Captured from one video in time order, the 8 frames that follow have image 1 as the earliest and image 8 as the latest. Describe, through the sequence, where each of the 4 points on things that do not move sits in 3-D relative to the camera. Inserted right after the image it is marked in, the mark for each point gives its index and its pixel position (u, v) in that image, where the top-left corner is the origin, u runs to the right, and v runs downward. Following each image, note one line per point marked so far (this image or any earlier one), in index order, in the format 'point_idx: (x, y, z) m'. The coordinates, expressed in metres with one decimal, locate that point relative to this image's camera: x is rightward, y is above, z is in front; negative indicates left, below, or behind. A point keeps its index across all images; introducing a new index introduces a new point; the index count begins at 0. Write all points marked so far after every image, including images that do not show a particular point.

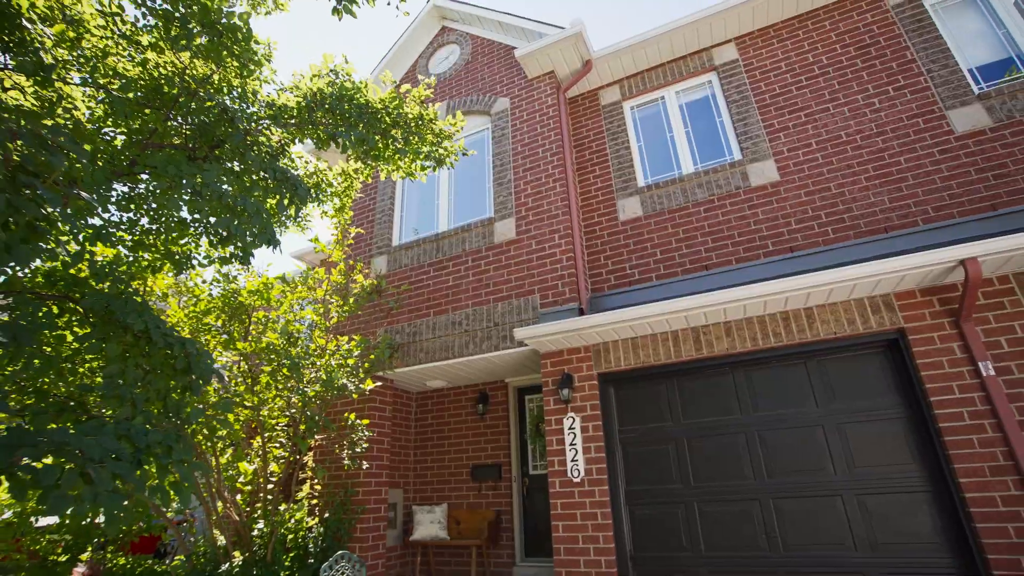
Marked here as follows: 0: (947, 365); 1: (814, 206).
0: (+3.6, -0.6, +4.3) m
1: (+3.5, +1.0, +5.9) m
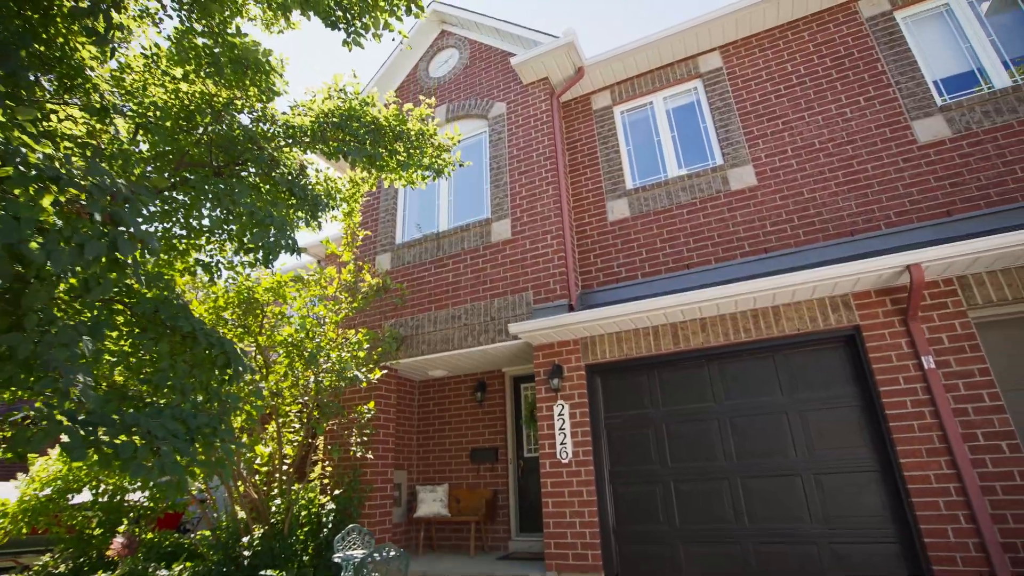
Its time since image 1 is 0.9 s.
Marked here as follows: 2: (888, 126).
0: (+3.6, -0.7, +4.8) m
1: (+3.4, +1.0, +6.4) m
2: (+4.6, +2.0, +6.2) m
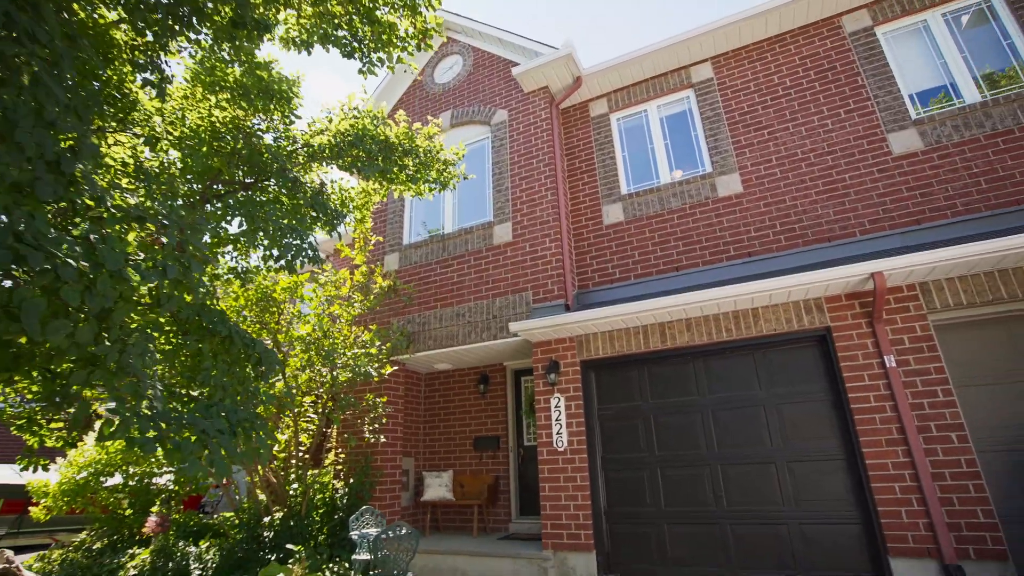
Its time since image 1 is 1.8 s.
0: (+3.6, -0.7, +5.2) m
1: (+3.4, +1.0, +6.8) m
2: (+4.6, +1.9, +6.6) m
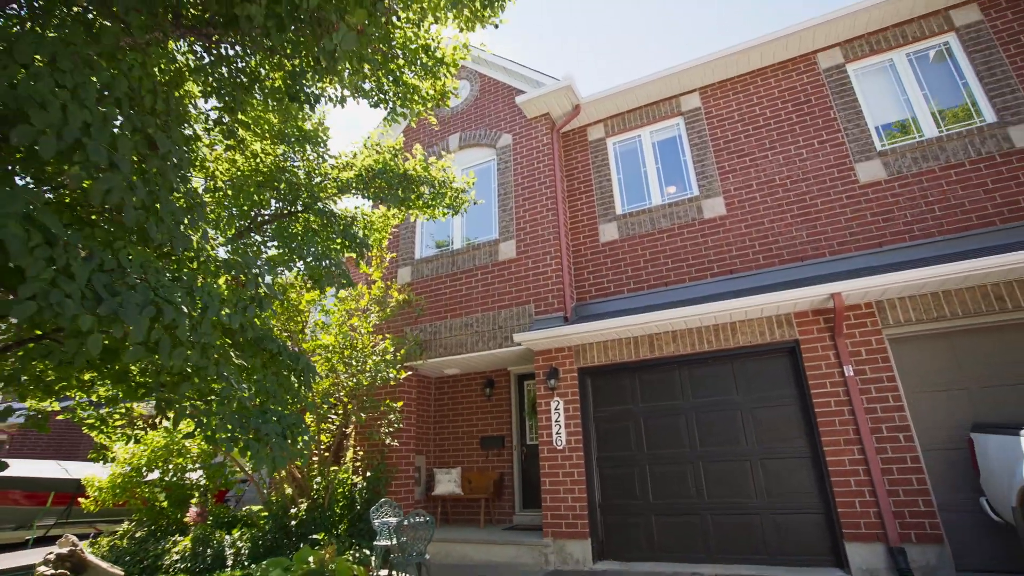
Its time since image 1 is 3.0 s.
0: (+3.6, -0.9, +5.9) m
1: (+3.5, +0.8, +7.5) m
2: (+4.6, +1.7, +7.3) m
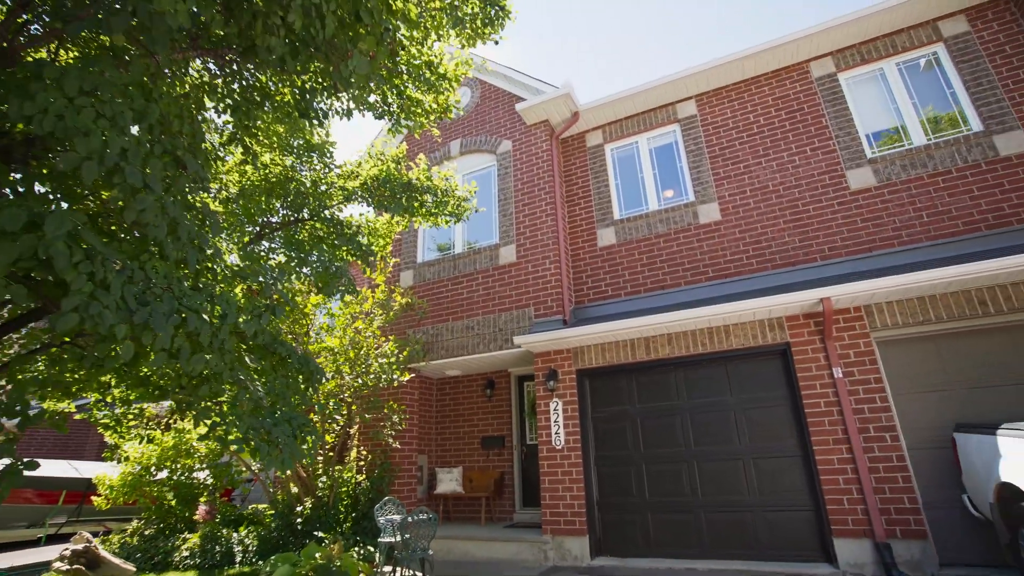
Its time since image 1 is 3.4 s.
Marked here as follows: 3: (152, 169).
0: (+3.6, -1.0, +6.1) m
1: (+3.5, +0.7, +7.7) m
2: (+4.6, +1.7, +7.5) m
3: (-1.9, +0.6, +2.7) m
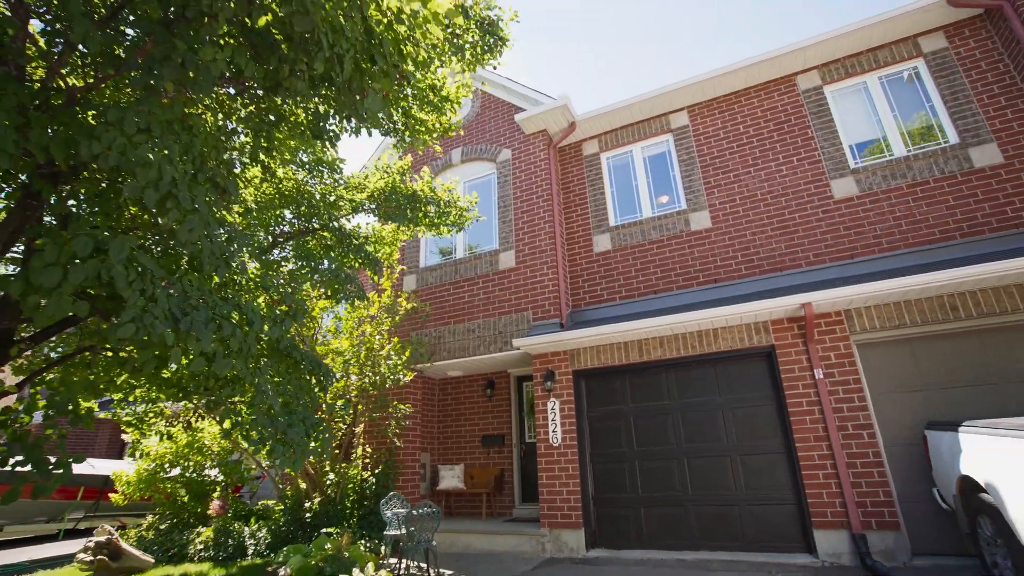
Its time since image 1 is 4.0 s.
0: (+3.6, -1.0, +6.5) m
1: (+3.5, +0.6, +8.0) m
2: (+4.6, +1.6, +7.8) m
3: (-1.9, +0.6, +3.1) m
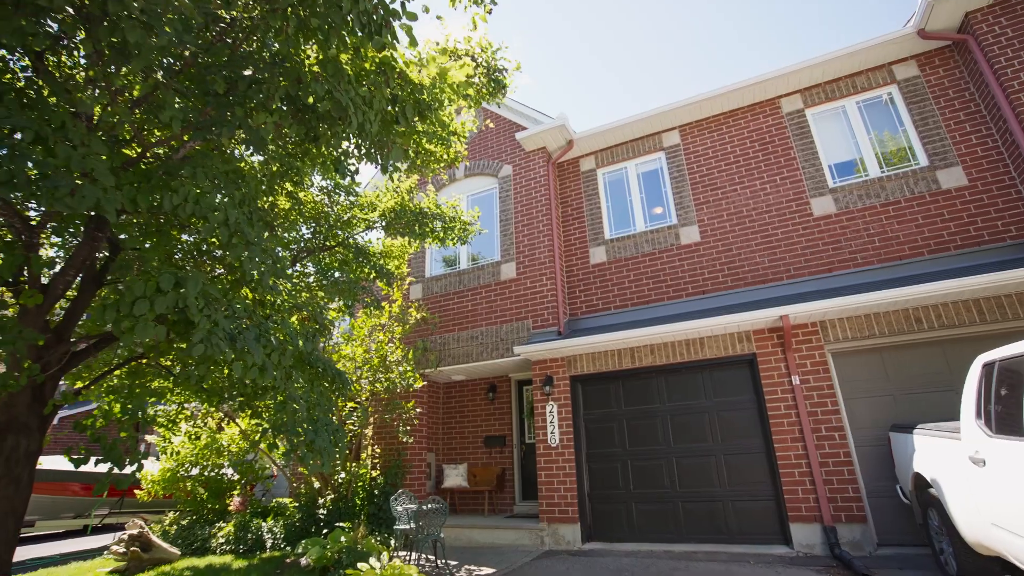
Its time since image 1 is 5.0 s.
0: (+3.6, -1.2, +7.0) m
1: (+3.5, +0.4, +8.6) m
2: (+4.6, +1.4, +8.4) m
3: (-1.9, +0.4, +3.6) m
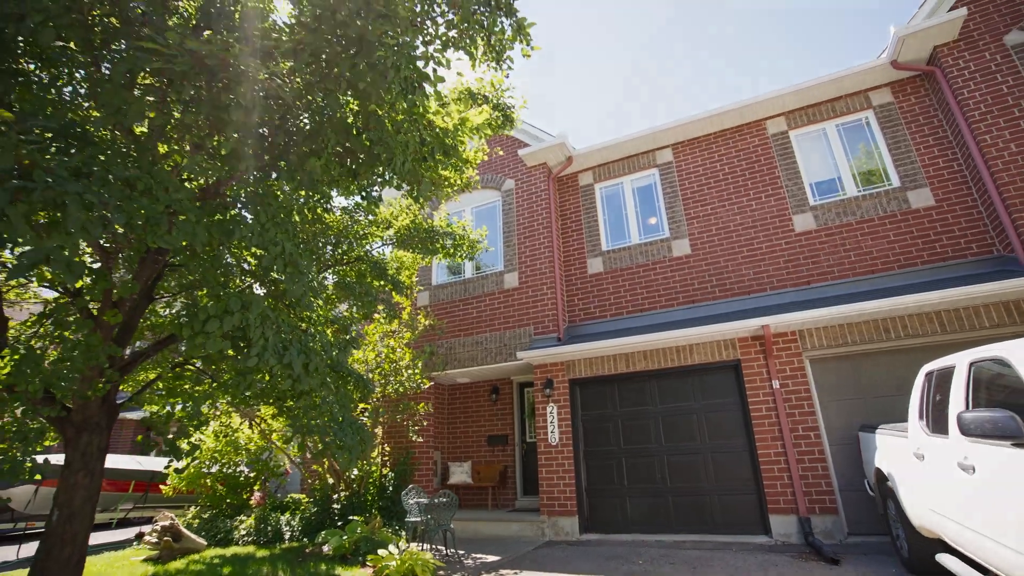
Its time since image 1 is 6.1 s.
0: (+3.7, -1.4, +7.7) m
1: (+3.5, +0.3, +9.2) m
2: (+4.7, +1.2, +9.0) m
3: (-1.8, +0.2, +4.2) m
